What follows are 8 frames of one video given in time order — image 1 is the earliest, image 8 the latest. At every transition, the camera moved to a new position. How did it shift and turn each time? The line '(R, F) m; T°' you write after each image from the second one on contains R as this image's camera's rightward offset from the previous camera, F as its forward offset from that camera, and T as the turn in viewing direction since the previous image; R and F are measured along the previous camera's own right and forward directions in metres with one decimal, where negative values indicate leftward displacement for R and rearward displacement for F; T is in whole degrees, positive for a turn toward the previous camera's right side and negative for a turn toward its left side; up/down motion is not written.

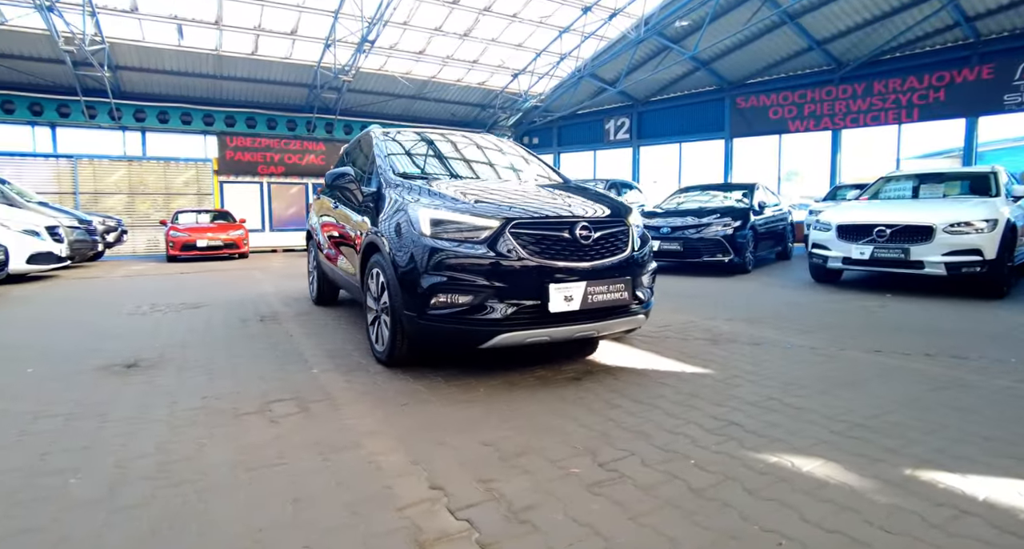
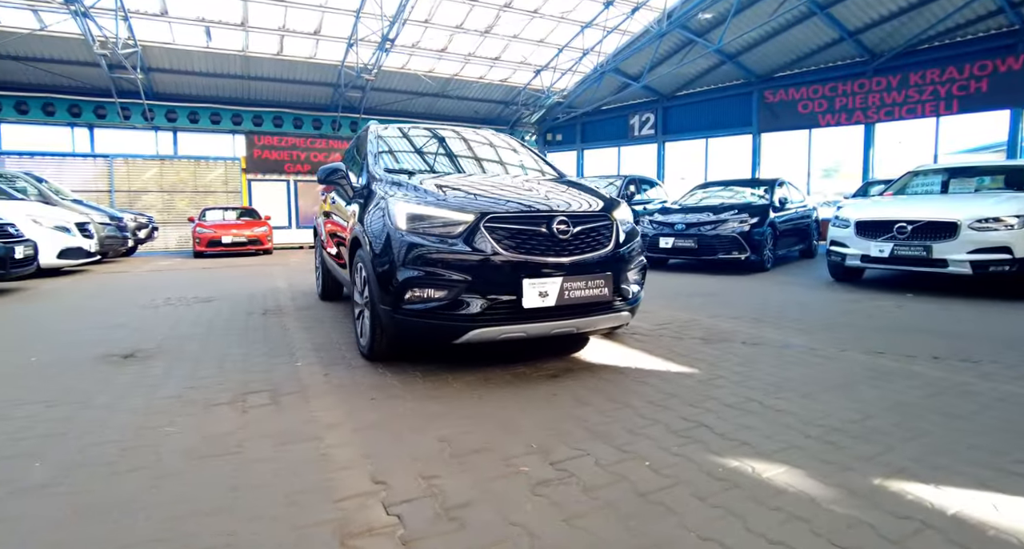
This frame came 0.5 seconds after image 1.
(+0.3, +0.1) m; -3°
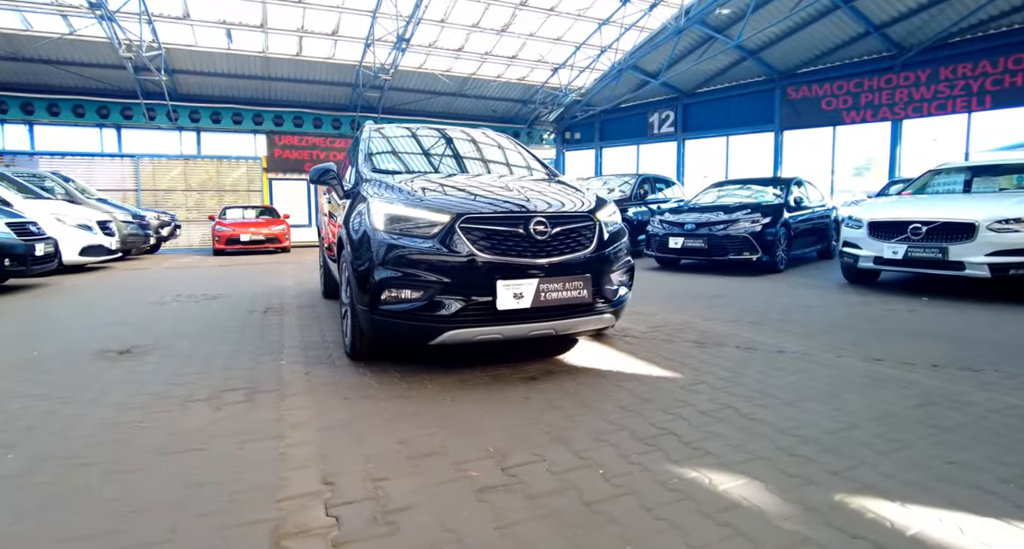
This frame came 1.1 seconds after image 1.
(+0.3, 0.0) m; -2°
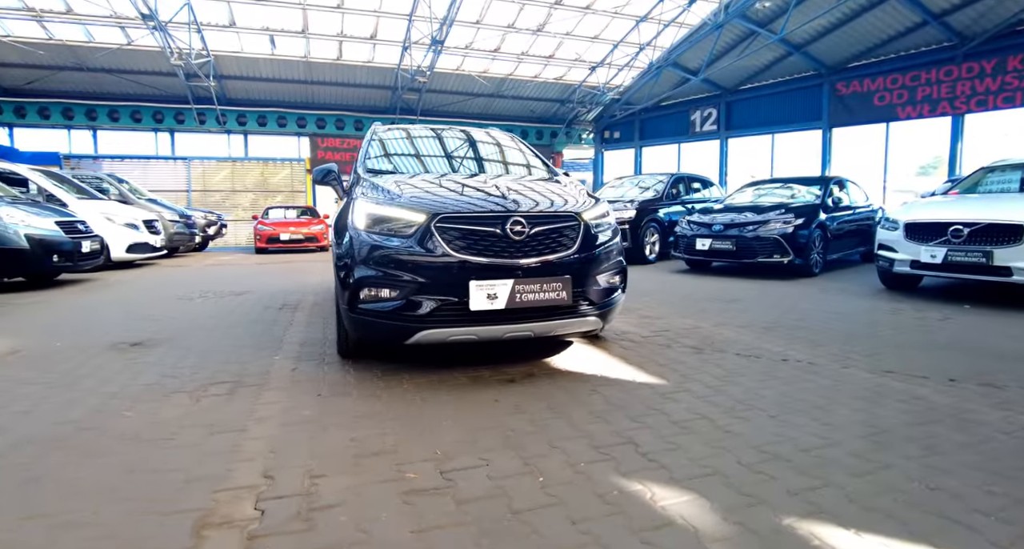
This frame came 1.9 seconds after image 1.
(+0.4, +0.1) m; -5°
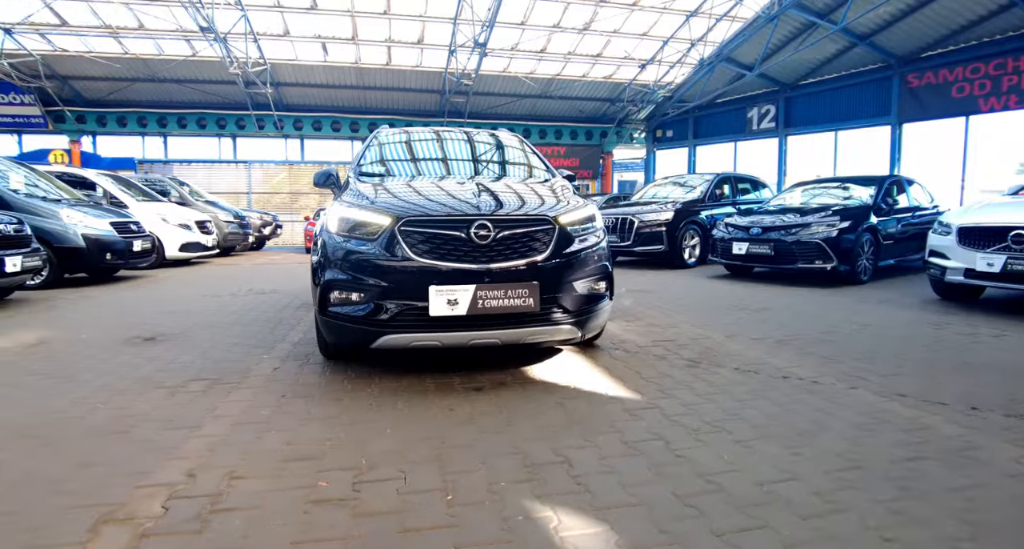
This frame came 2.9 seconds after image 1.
(+0.5, +0.1) m; -6°
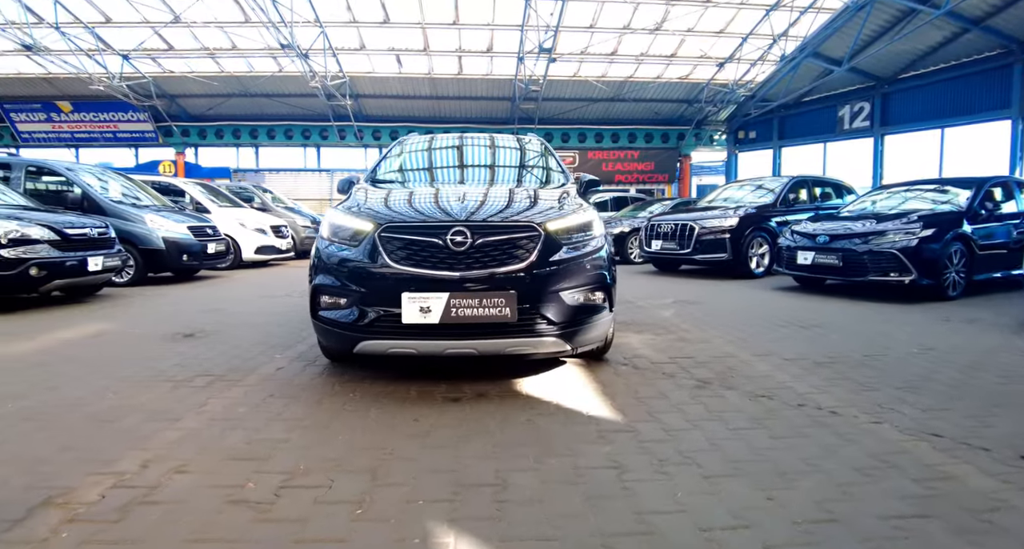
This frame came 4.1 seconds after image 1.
(+0.5, +0.2) m; -9°
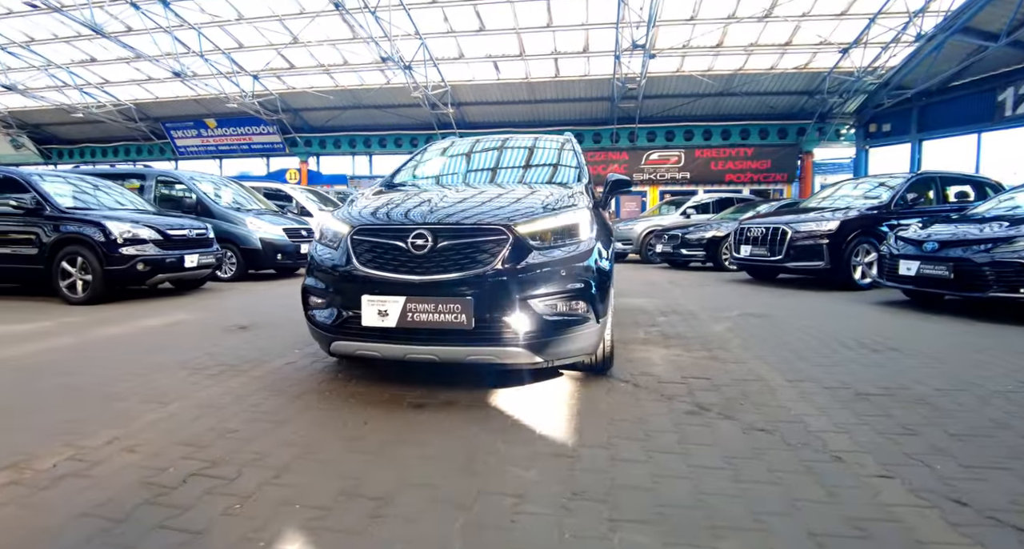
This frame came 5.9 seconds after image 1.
(+0.8, +0.2) m; -12°
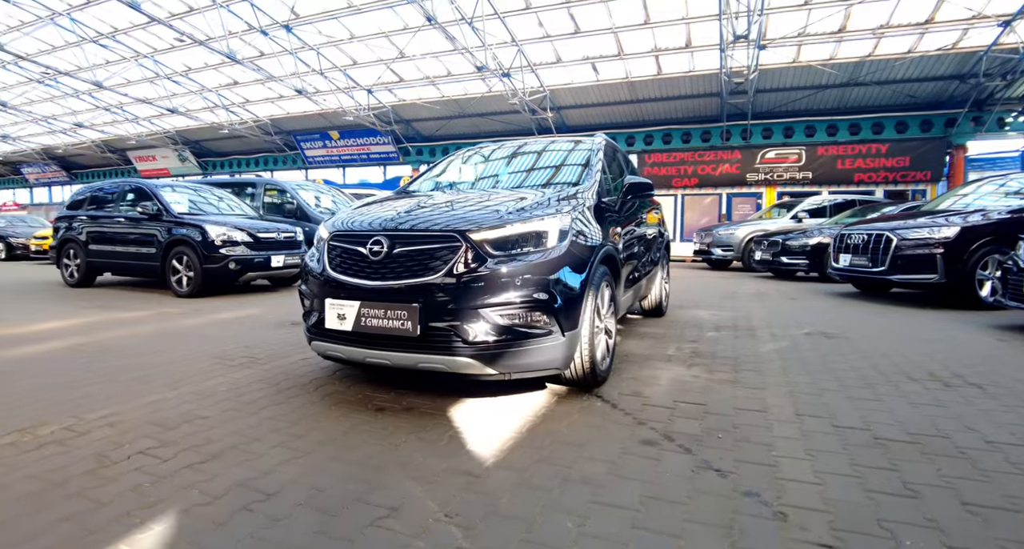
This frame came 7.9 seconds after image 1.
(+0.8, +0.2) m; -13°
